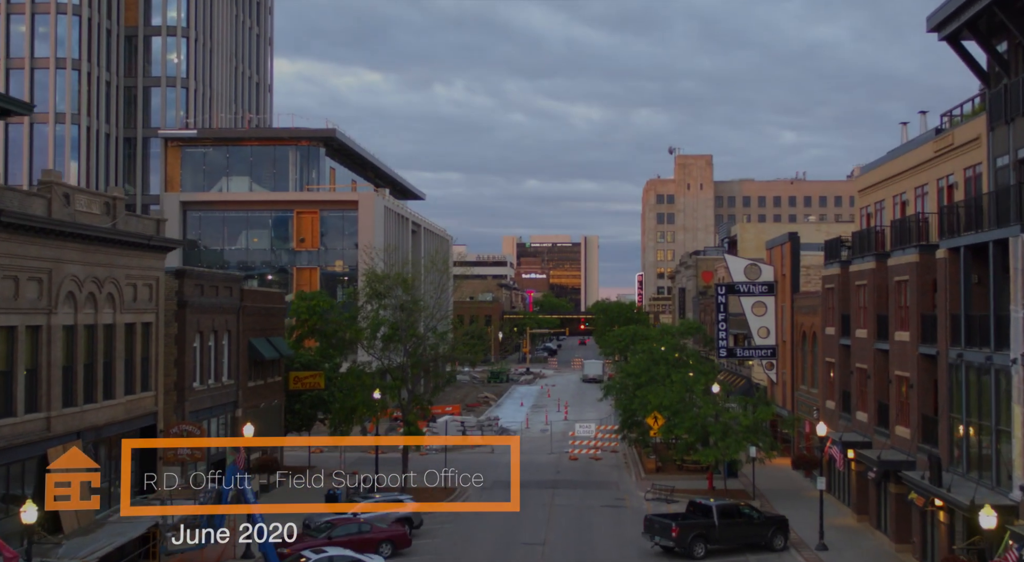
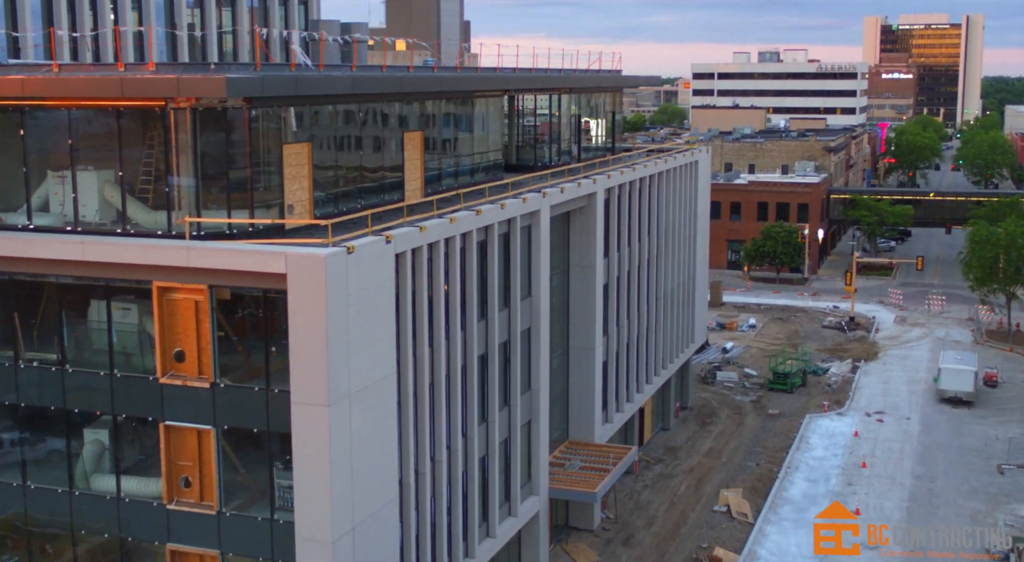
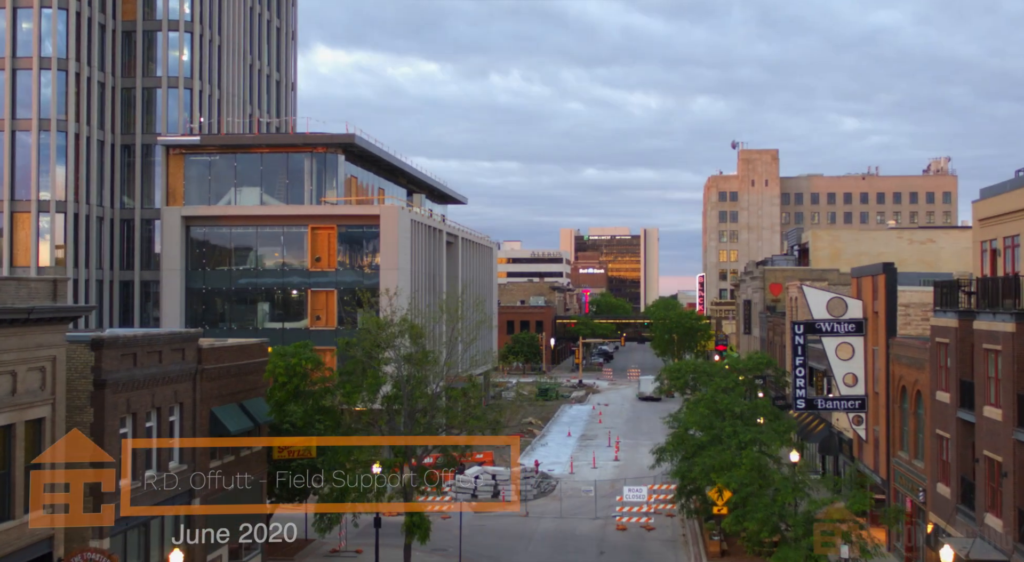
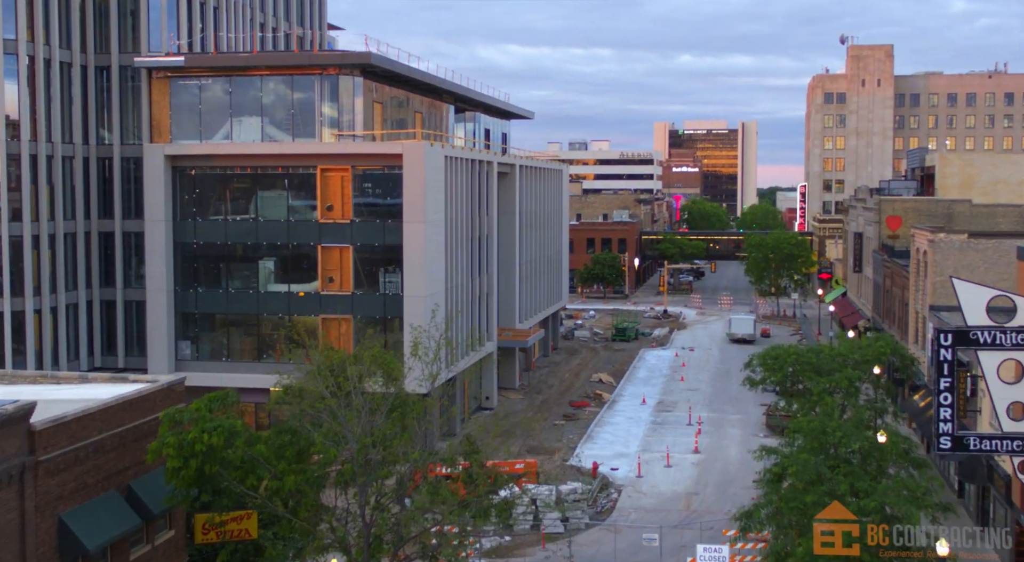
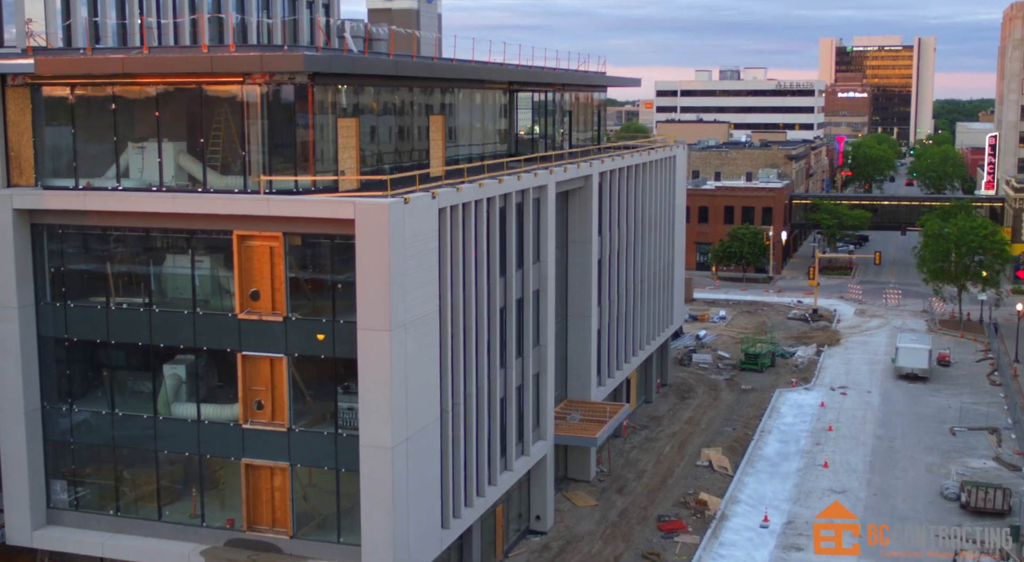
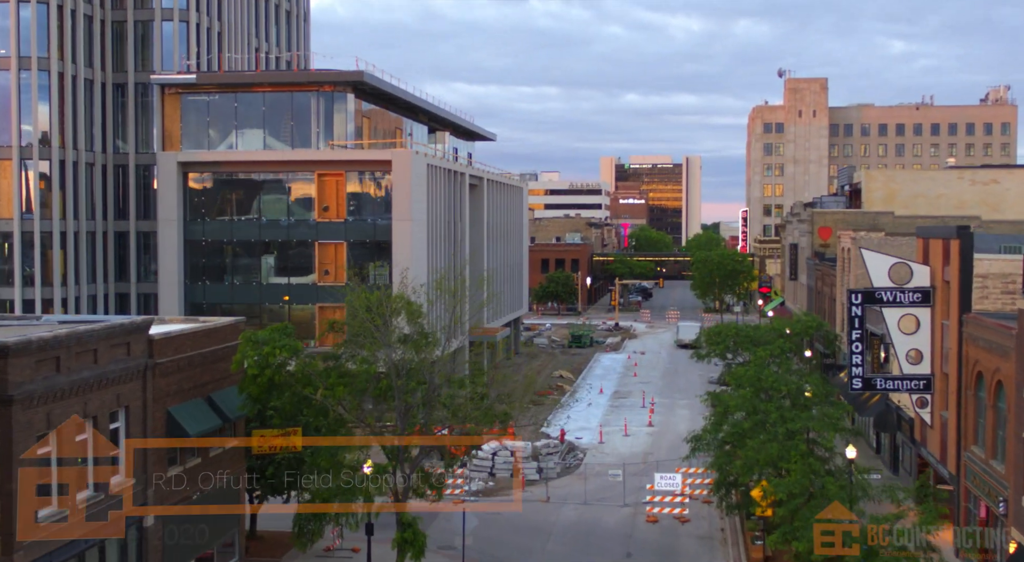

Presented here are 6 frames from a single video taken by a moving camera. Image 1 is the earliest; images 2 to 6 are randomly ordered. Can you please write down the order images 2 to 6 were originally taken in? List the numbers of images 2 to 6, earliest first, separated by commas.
3, 6, 4, 5, 2
